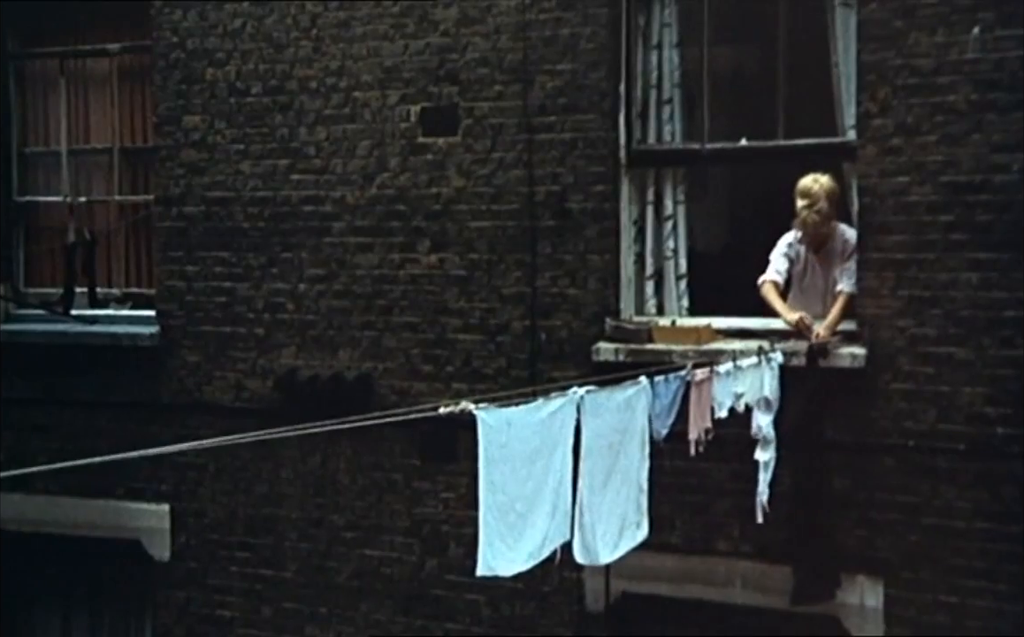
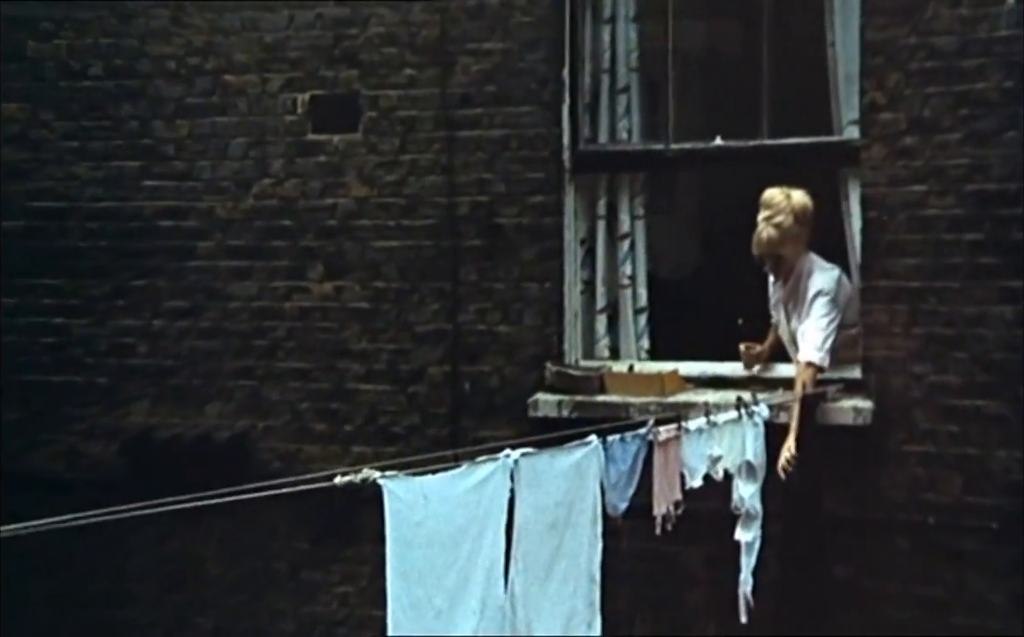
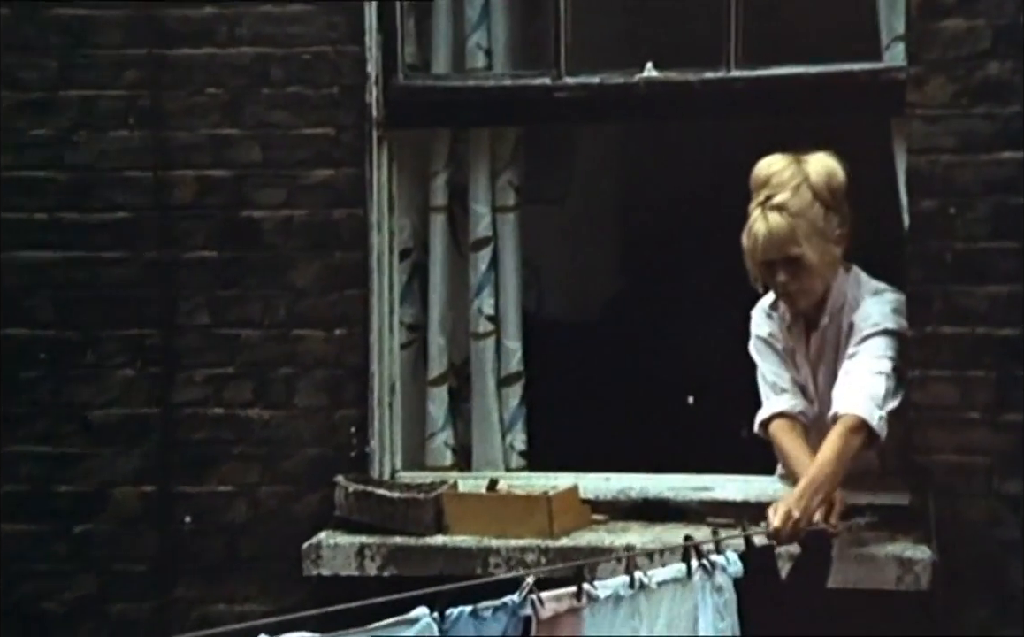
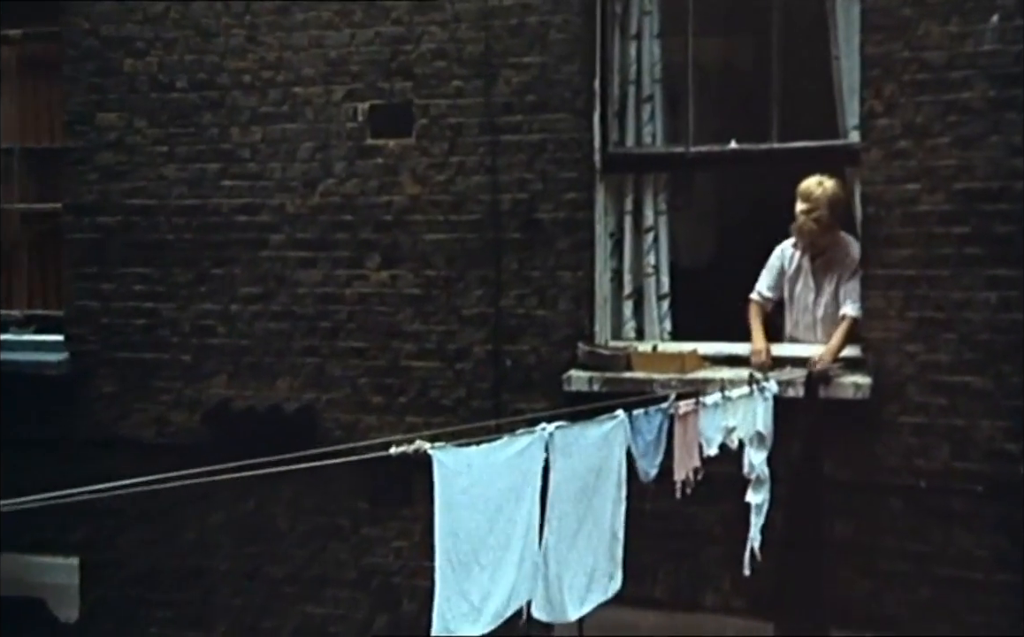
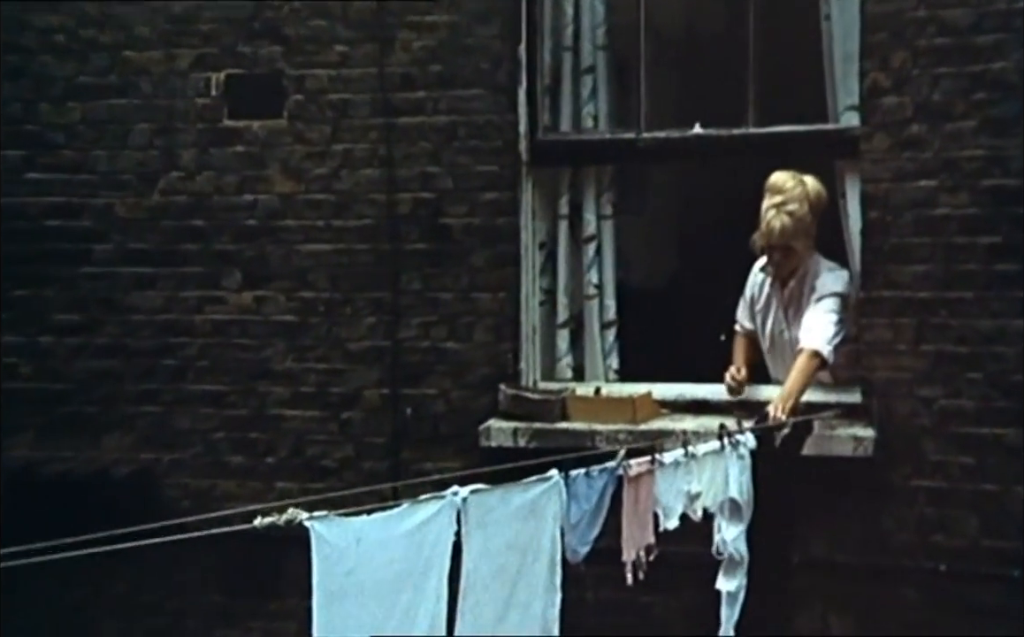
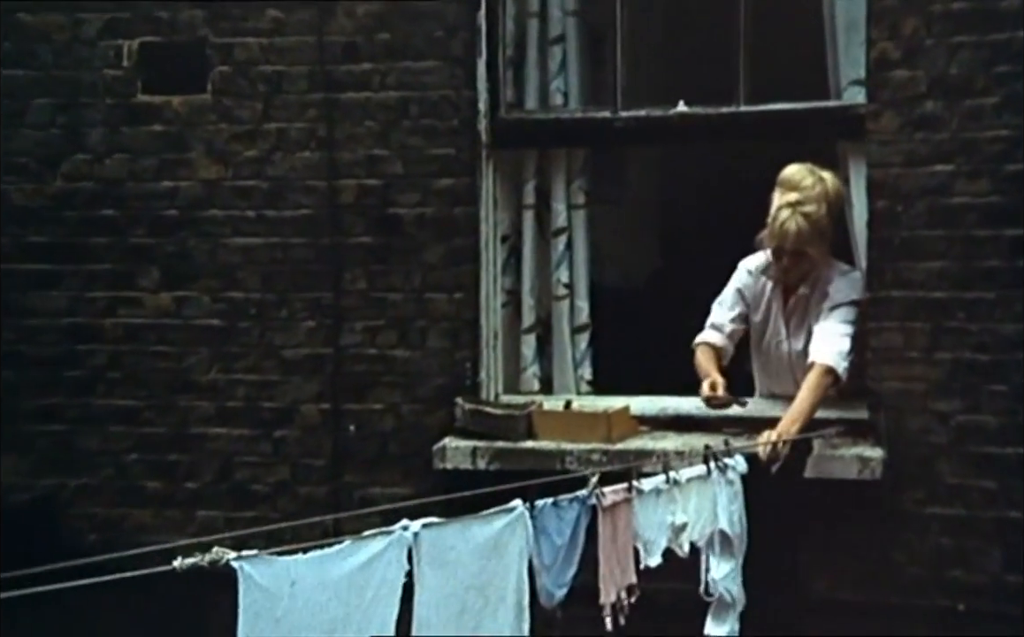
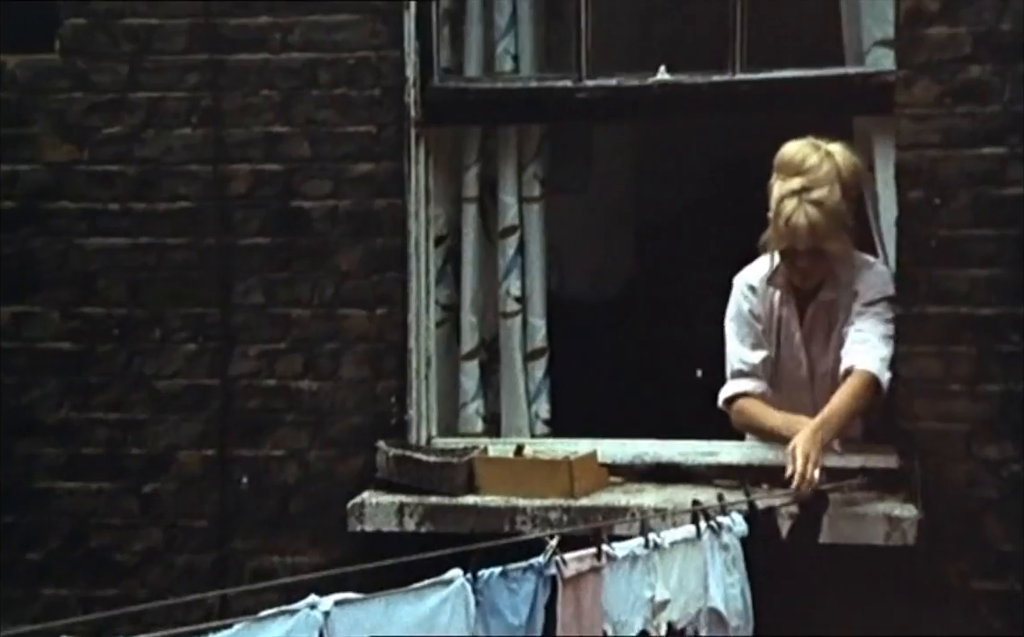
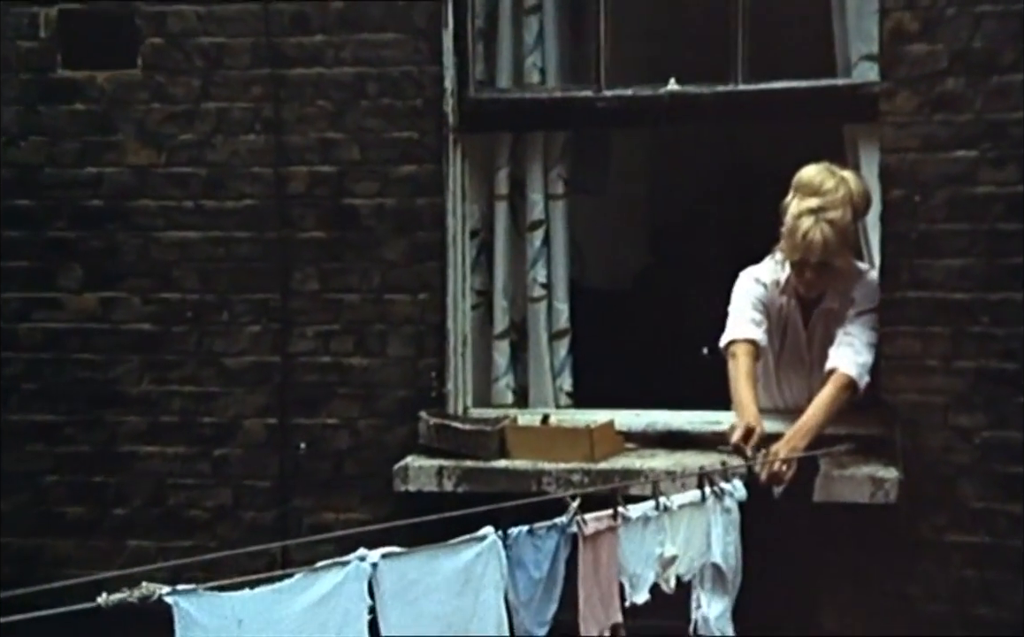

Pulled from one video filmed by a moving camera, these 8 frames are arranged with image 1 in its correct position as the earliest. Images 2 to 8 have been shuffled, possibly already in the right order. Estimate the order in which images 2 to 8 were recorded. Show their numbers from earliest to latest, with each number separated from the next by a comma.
4, 2, 5, 6, 8, 7, 3
